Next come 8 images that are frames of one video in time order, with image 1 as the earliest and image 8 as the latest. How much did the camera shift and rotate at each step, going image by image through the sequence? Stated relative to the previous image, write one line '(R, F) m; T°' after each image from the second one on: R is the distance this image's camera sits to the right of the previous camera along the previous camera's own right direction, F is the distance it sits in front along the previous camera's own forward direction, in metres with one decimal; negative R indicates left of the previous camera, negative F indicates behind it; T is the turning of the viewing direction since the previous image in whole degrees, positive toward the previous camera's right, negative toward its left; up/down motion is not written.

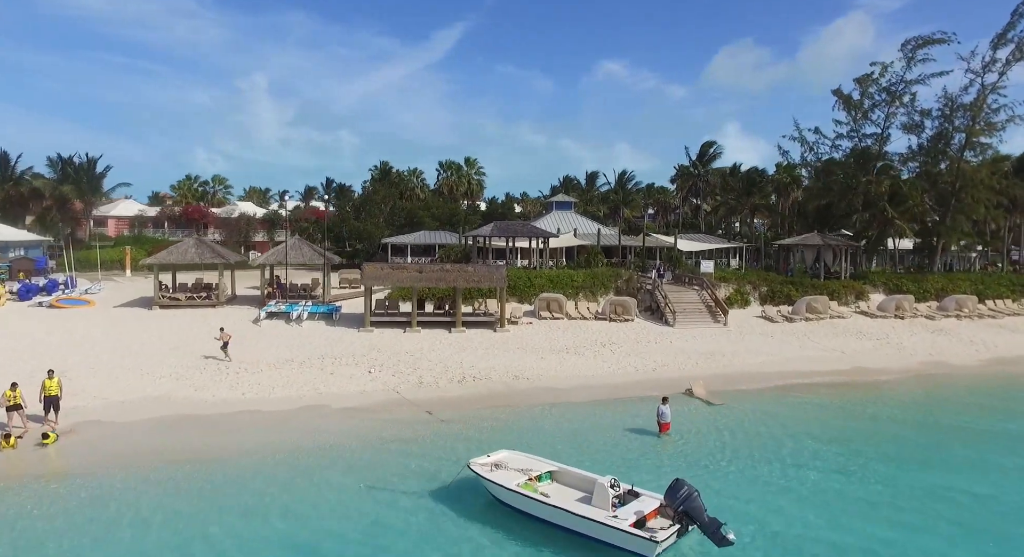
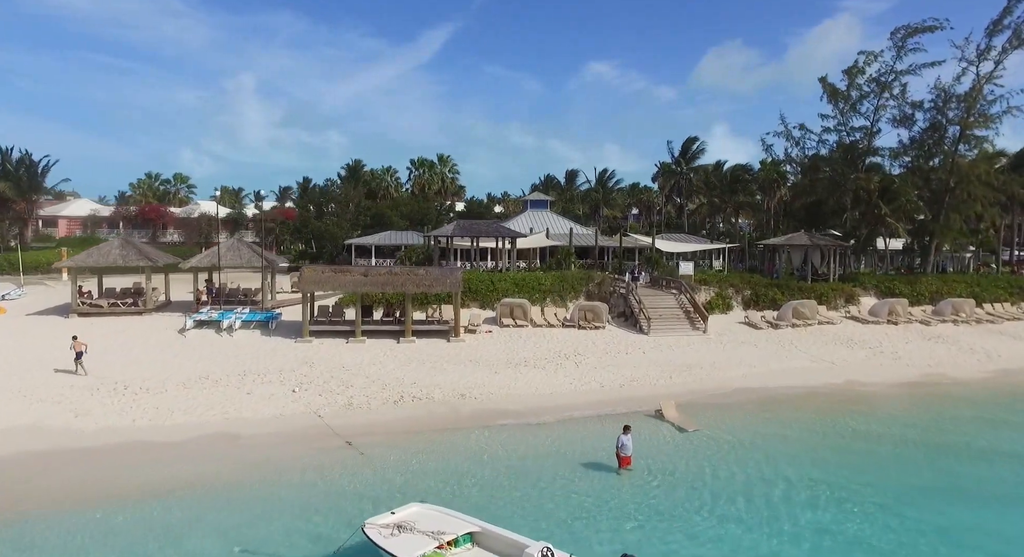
(+1.4, +2.4) m; +1°
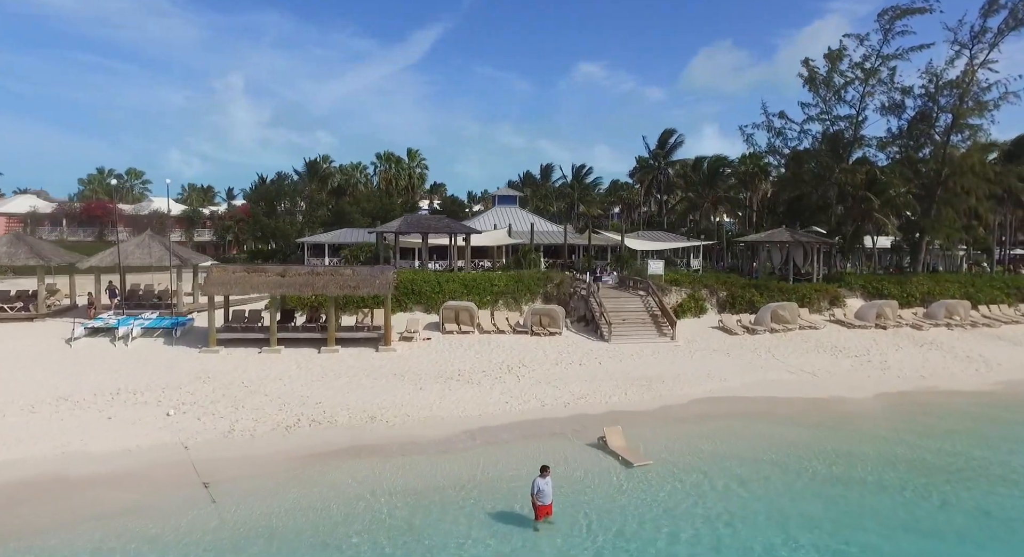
(+1.9, +2.7) m; +1°
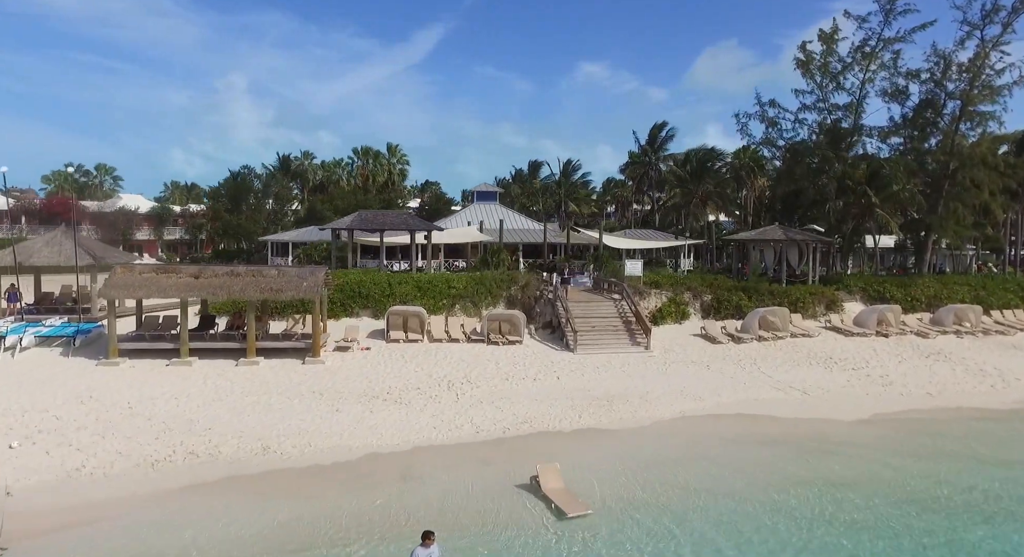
(+1.7, +2.5) m; 0°
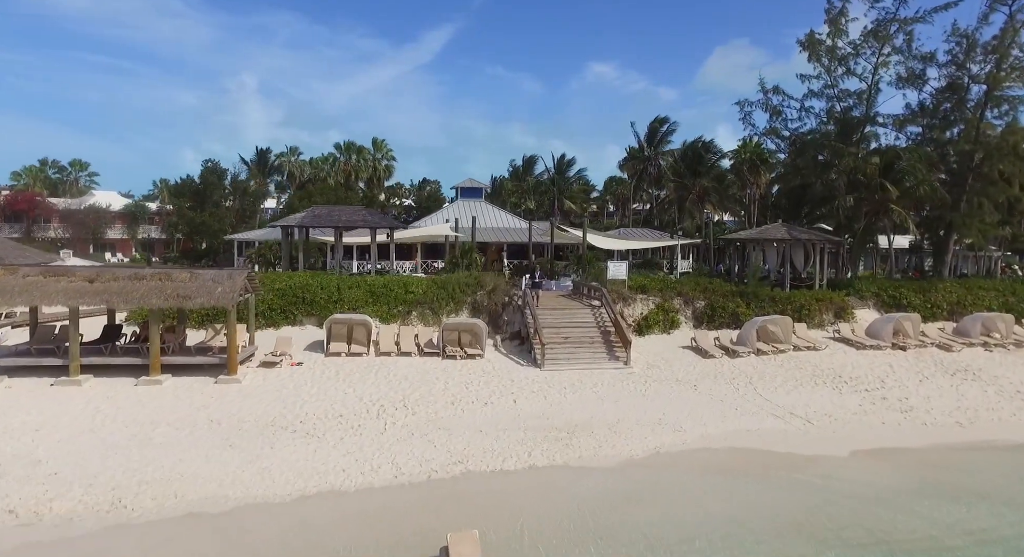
(+1.5, +2.6) m; -1°
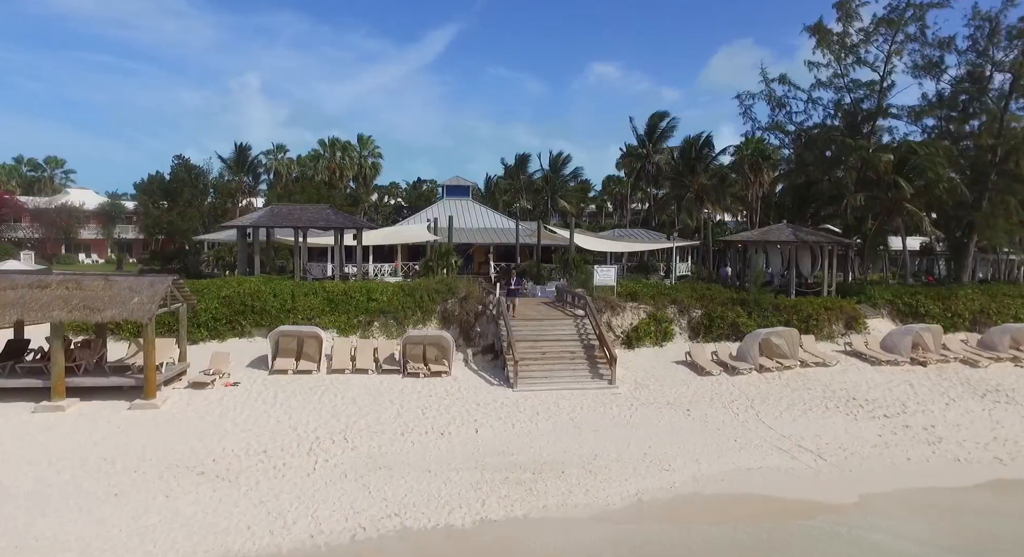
(+0.9, +2.0) m; 0°
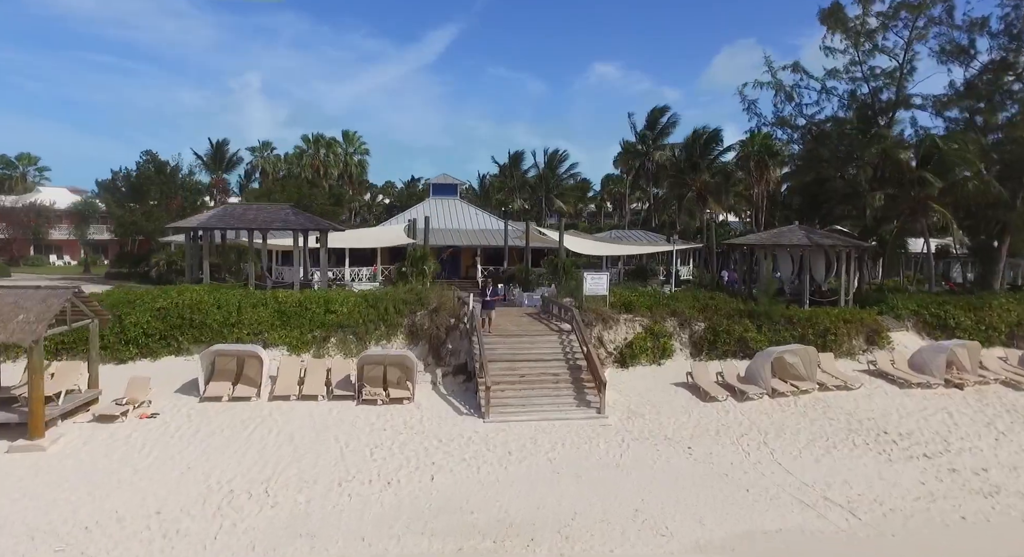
(+0.7, +2.2) m; 0°
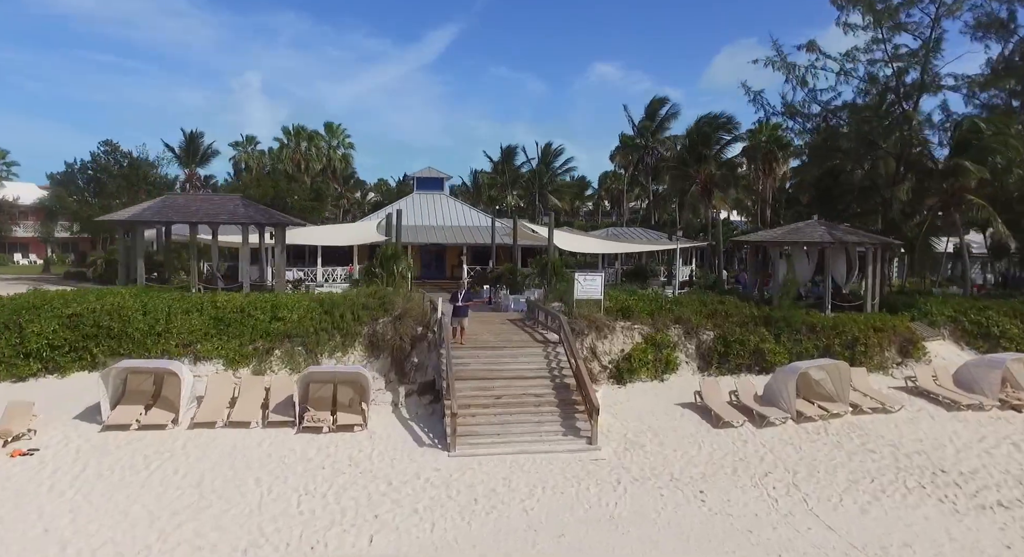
(+0.5, +2.3) m; 0°
